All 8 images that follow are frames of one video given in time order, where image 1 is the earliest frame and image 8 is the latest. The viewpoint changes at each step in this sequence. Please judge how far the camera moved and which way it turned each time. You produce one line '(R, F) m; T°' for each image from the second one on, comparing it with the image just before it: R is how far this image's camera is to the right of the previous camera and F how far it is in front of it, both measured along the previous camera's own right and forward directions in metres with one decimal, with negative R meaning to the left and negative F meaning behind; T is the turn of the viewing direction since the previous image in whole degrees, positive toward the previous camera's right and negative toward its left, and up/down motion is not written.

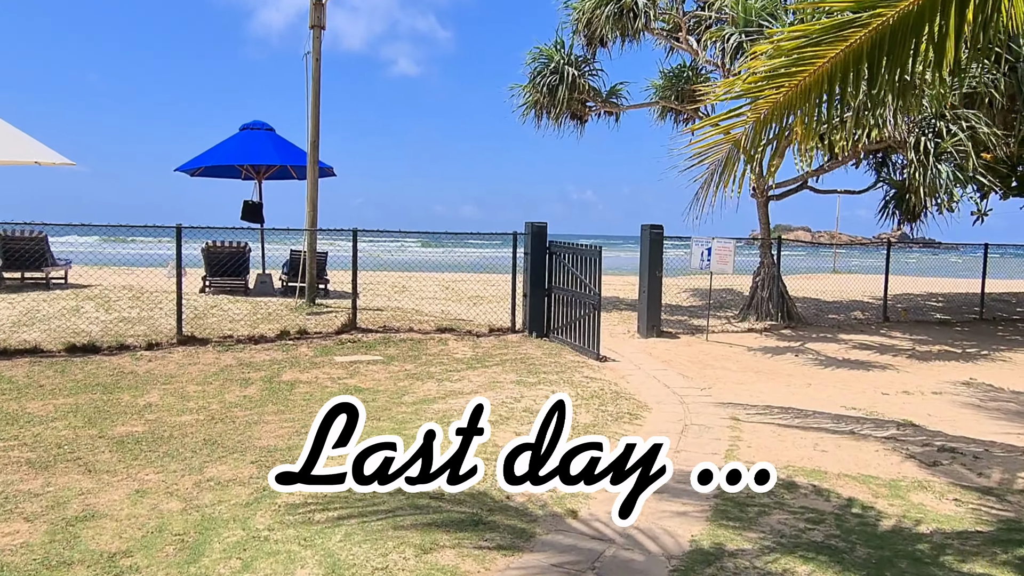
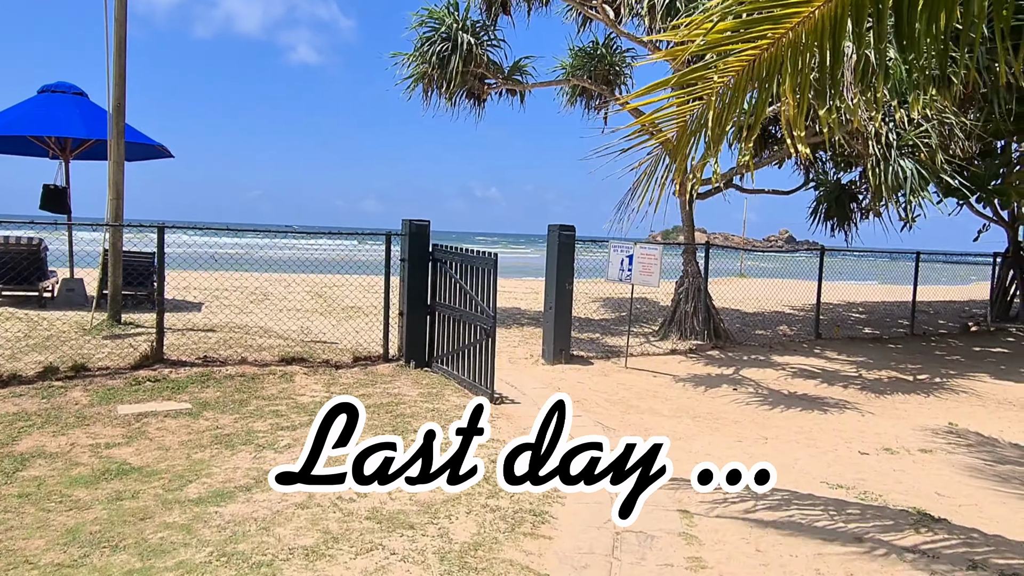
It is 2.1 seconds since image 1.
(+0.3, +2.0) m; +7°
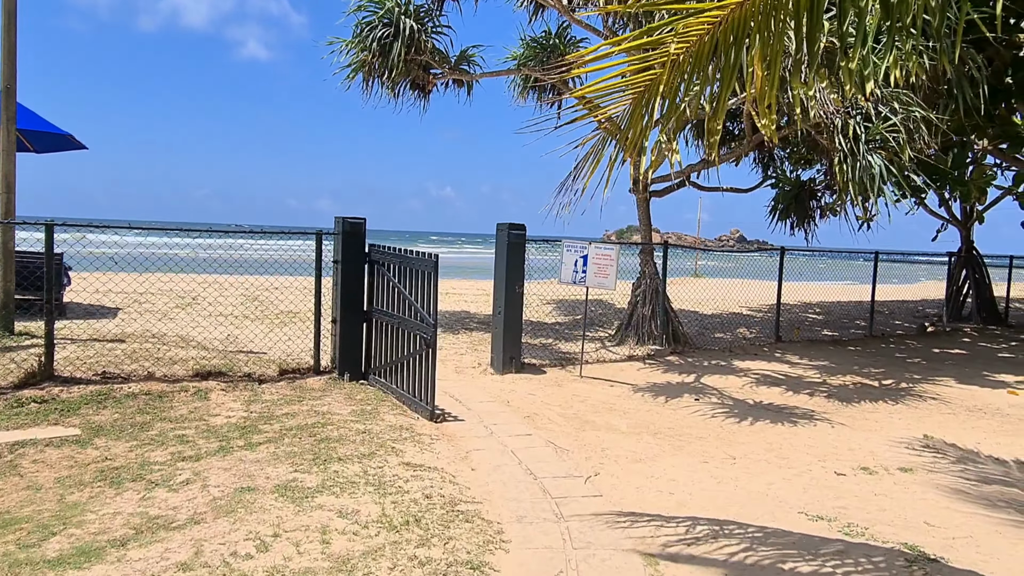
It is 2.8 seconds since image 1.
(+0.1, +0.6) m; +3°
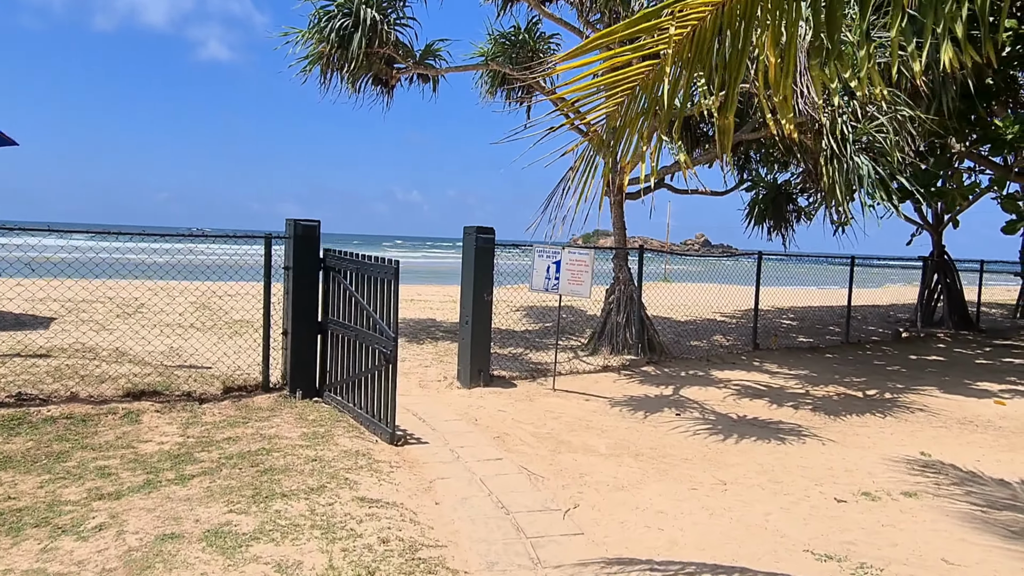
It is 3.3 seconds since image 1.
(0.0, +0.5) m; +3°
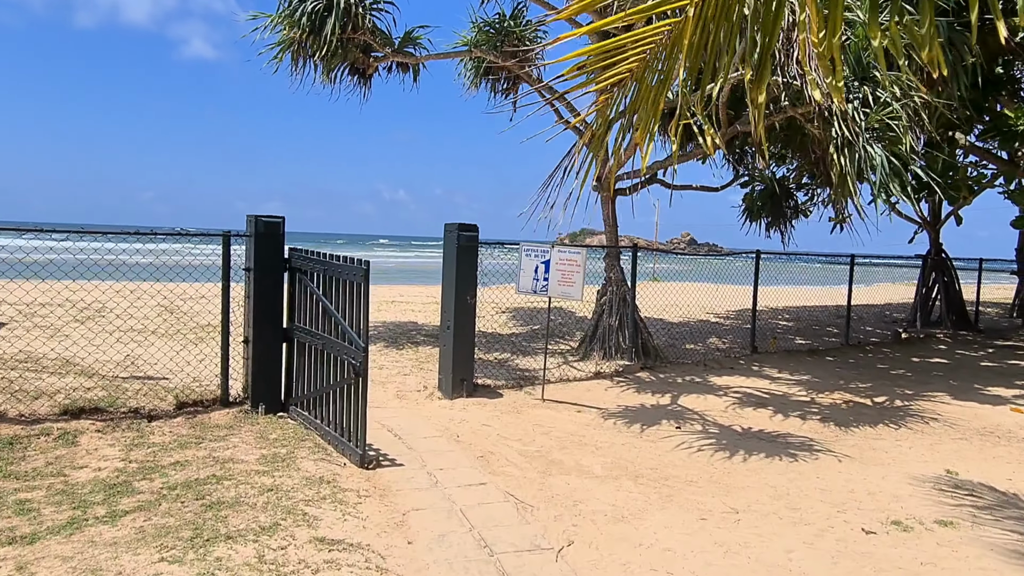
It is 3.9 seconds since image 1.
(0.0, +0.5) m; +1°
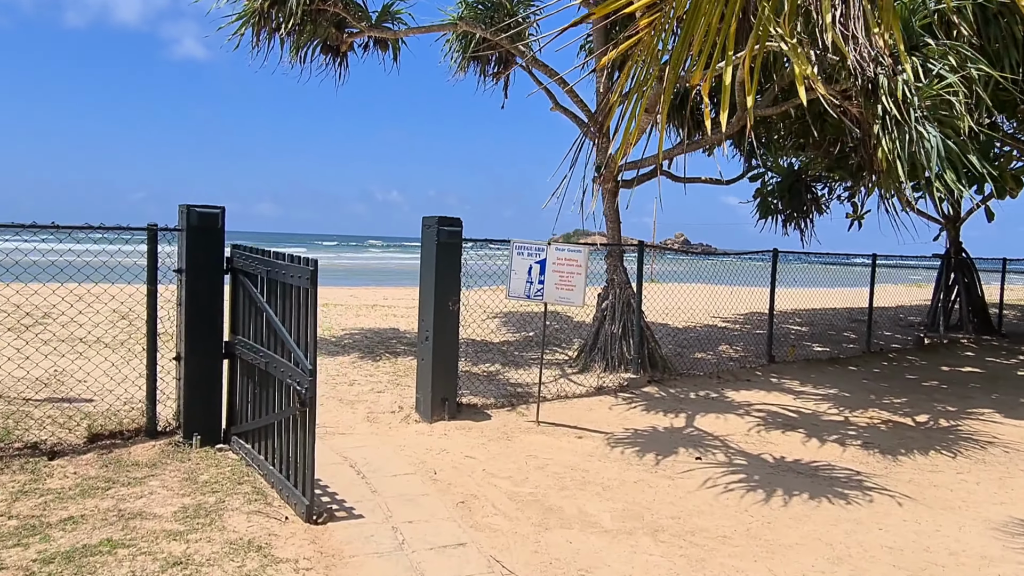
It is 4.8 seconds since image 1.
(0.0, +0.9) m; 0°
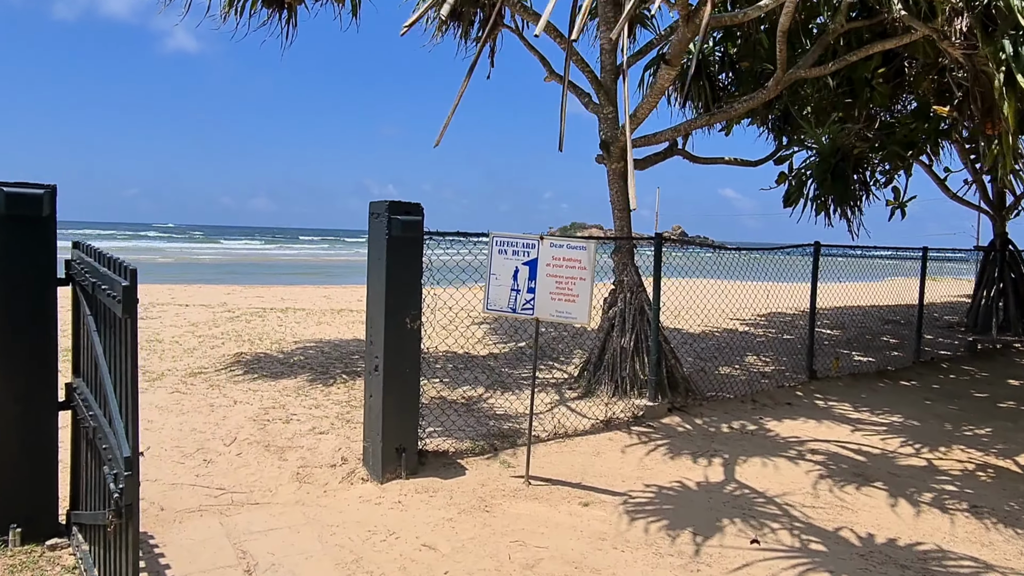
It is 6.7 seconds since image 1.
(+0.1, +1.5) m; 0°
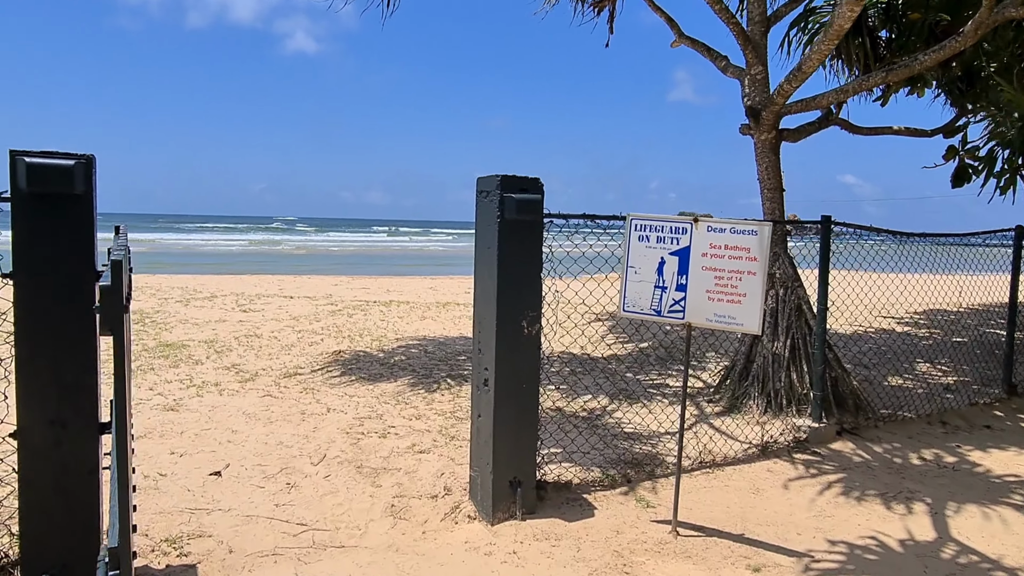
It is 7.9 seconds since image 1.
(-0.2, +0.8) m; -8°
